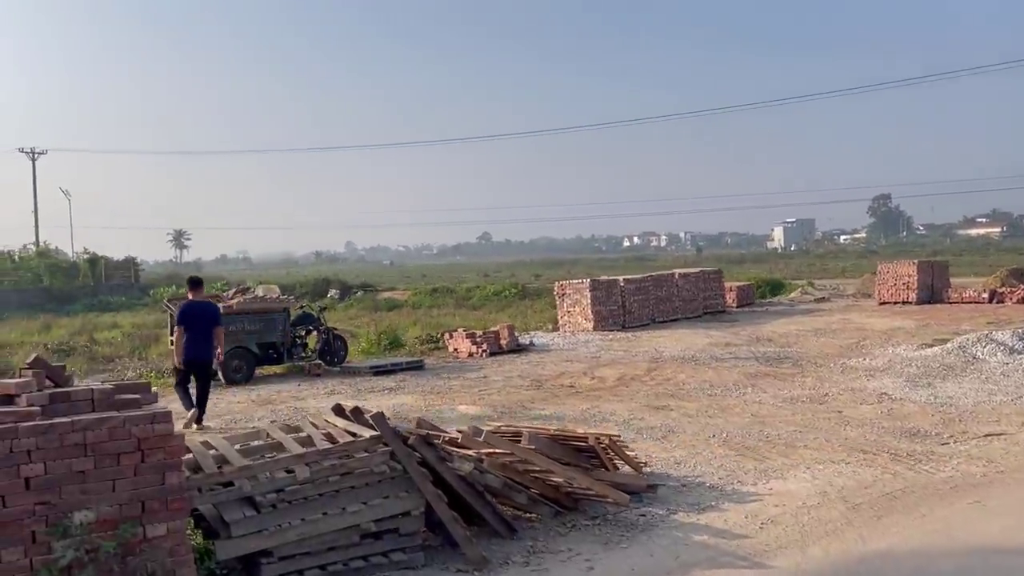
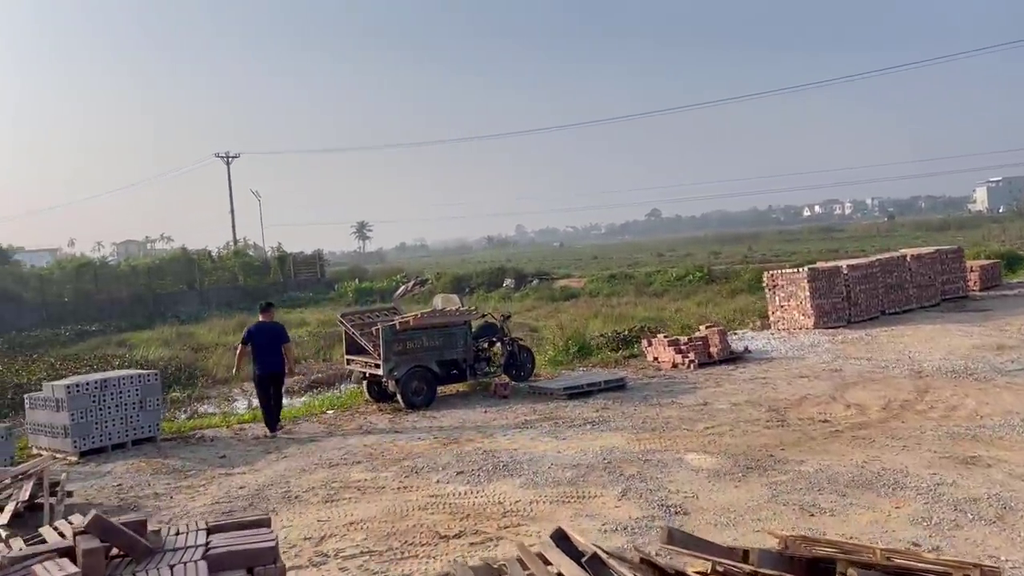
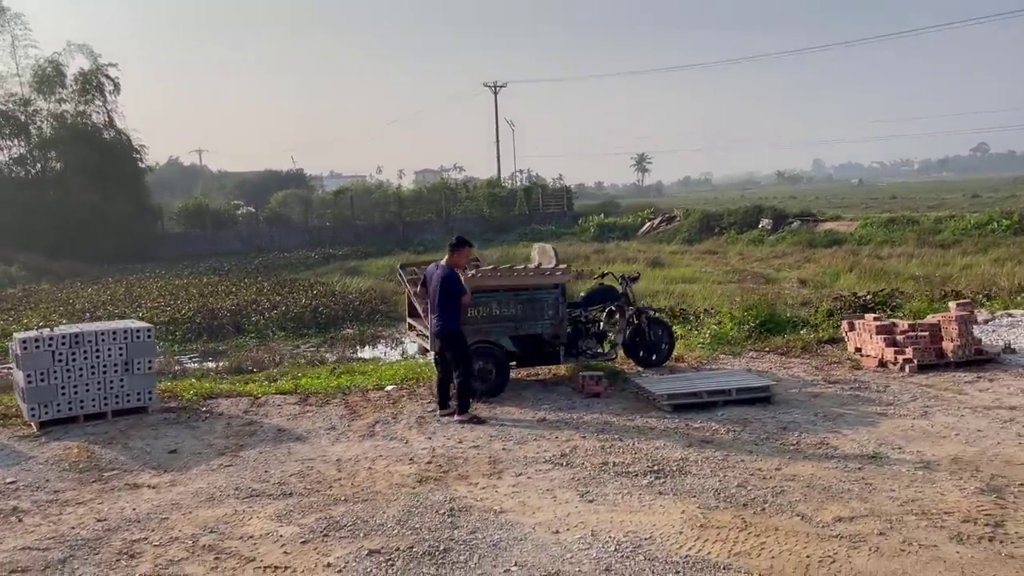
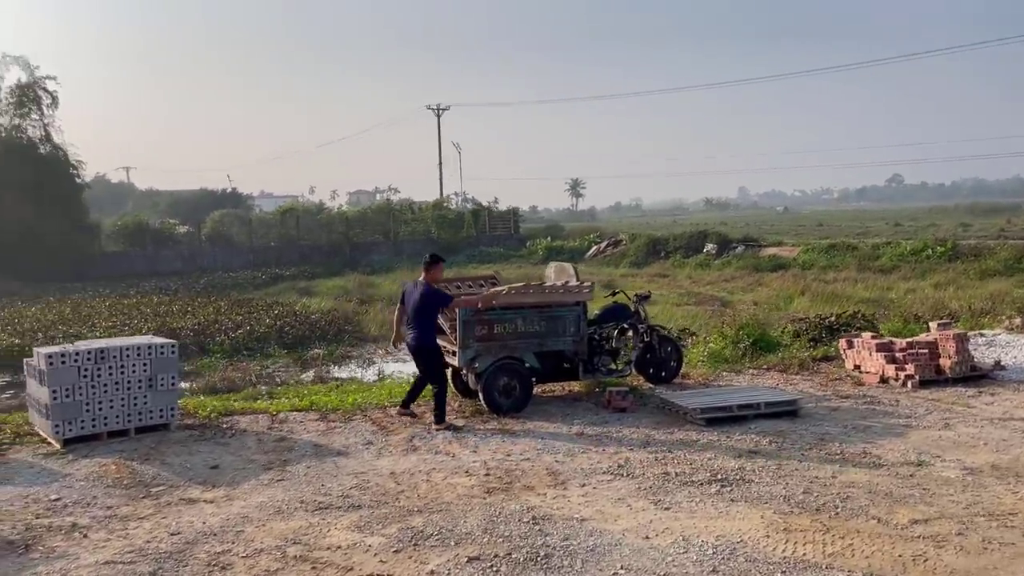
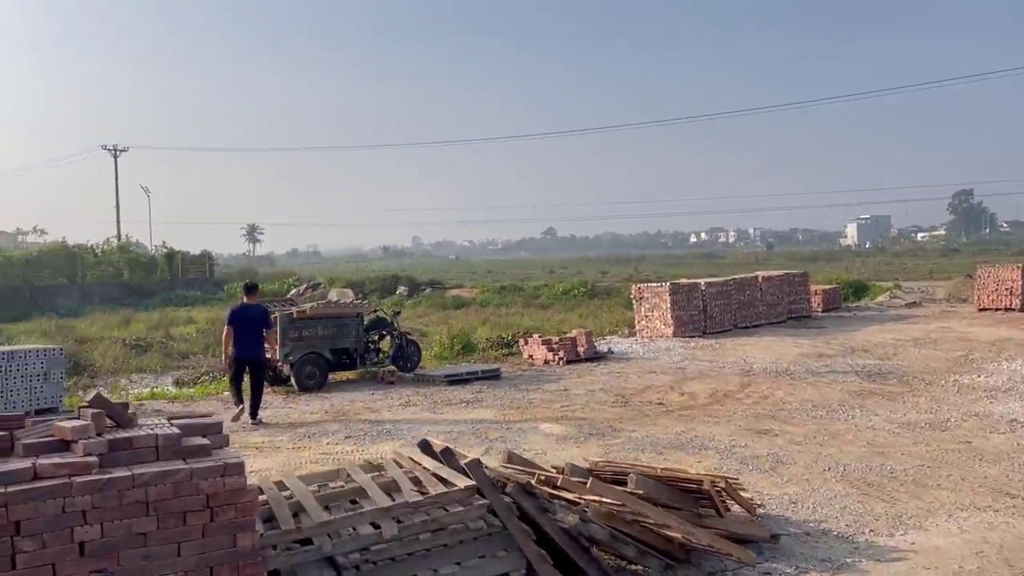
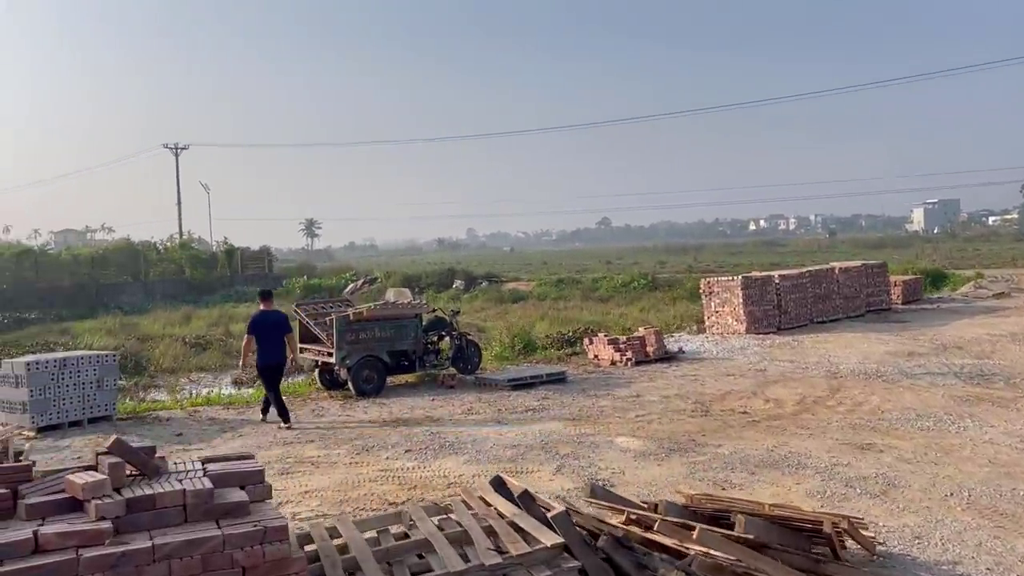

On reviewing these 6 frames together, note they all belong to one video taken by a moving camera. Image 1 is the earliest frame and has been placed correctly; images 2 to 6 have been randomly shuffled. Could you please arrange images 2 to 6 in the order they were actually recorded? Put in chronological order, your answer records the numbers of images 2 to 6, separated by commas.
5, 6, 2, 4, 3
